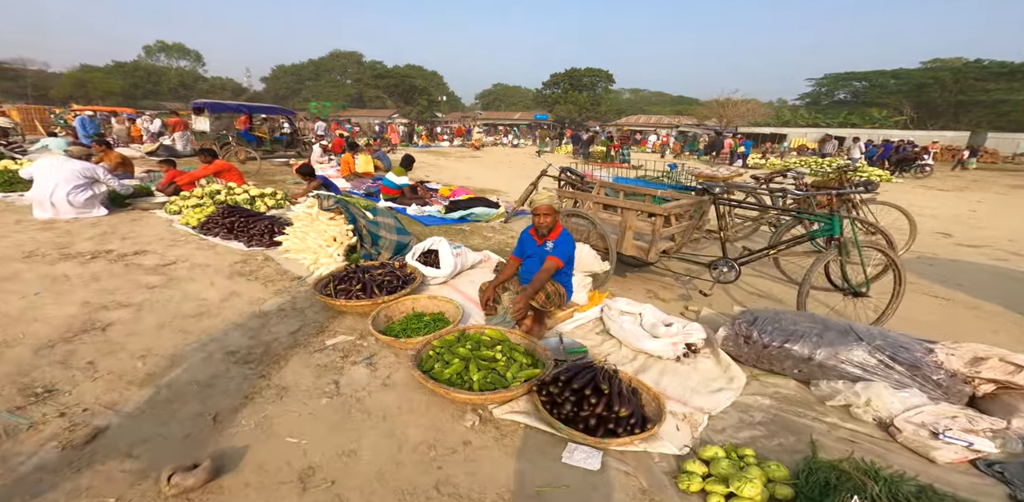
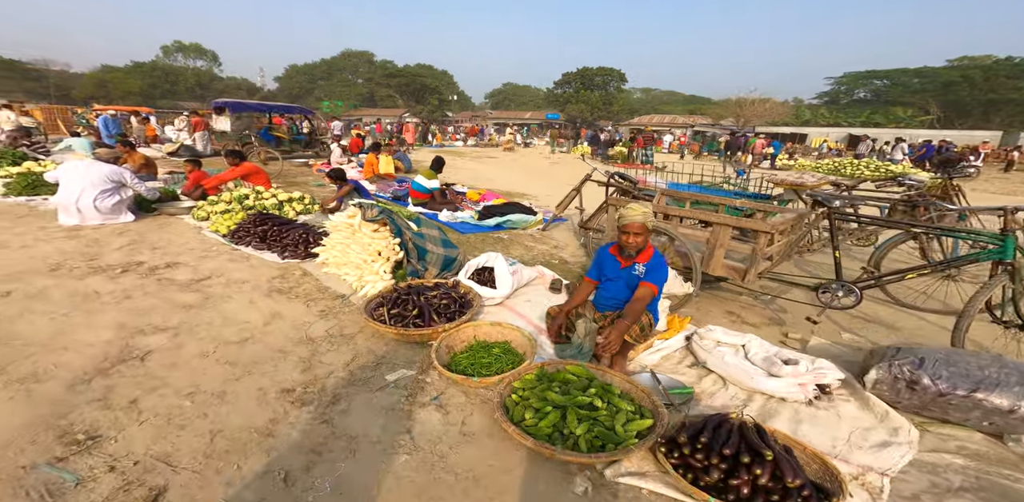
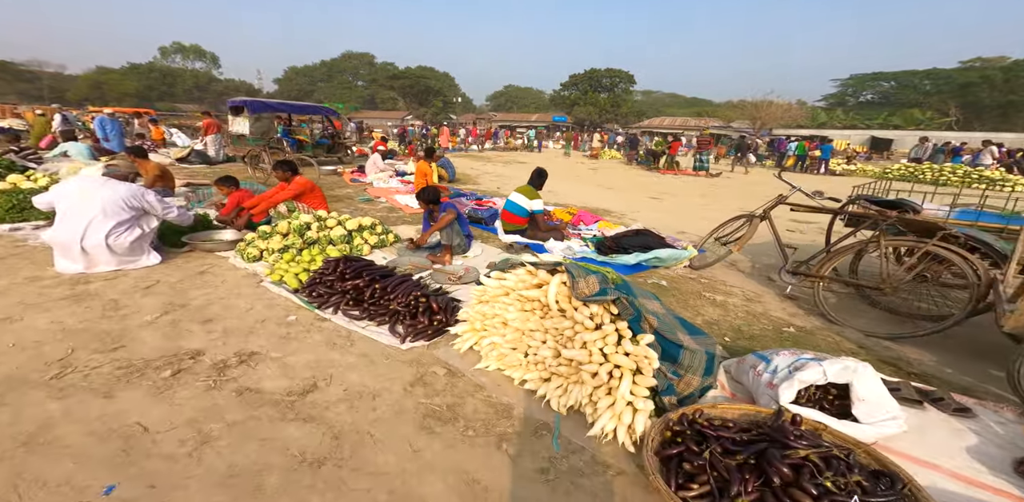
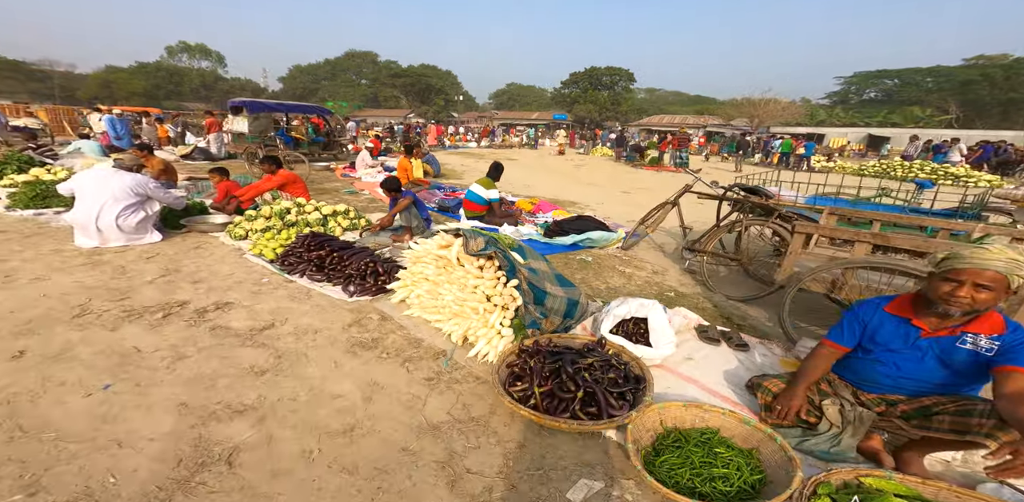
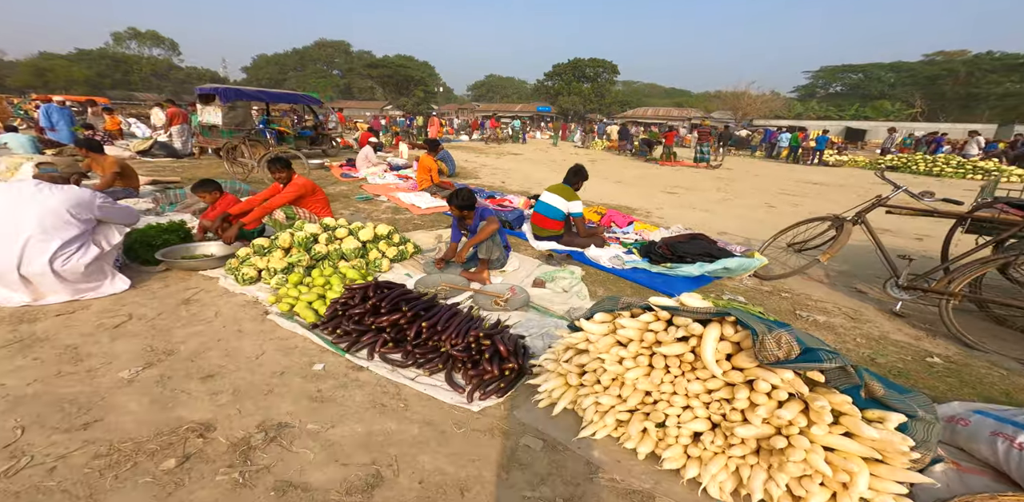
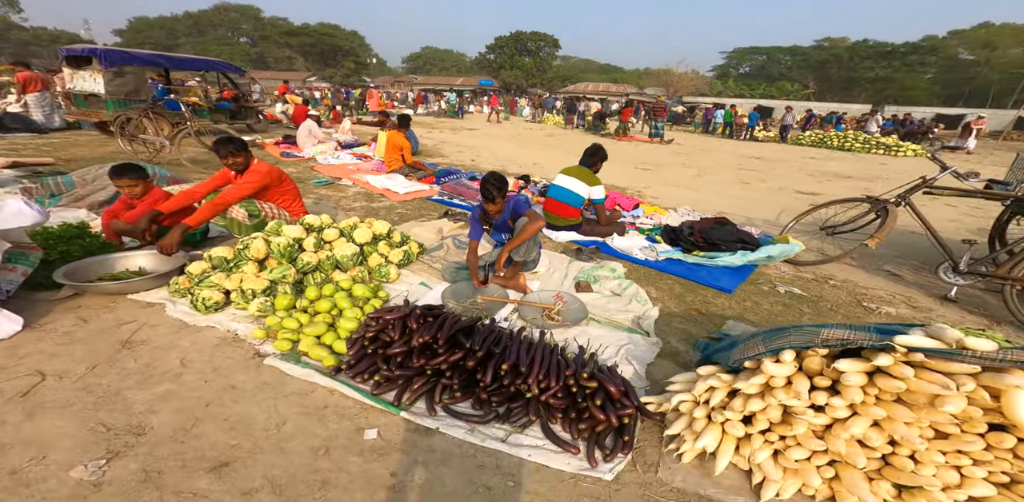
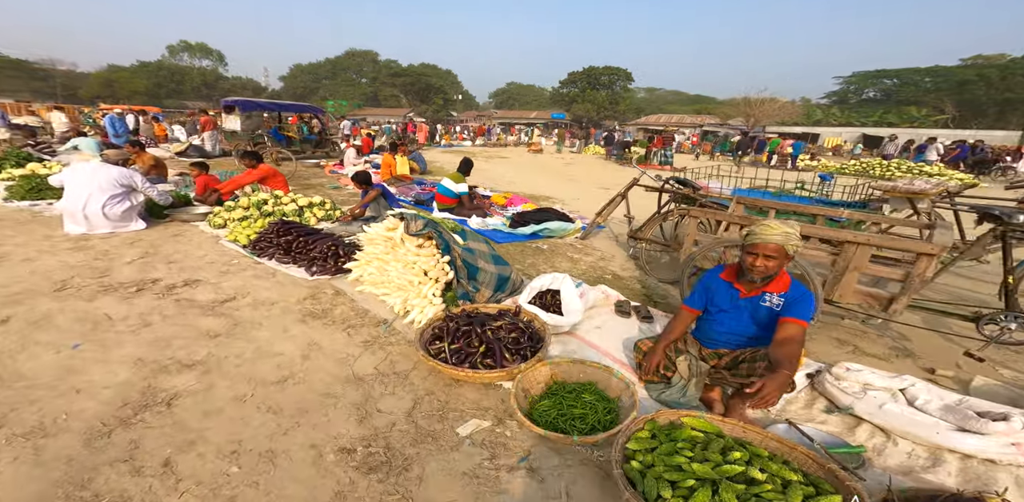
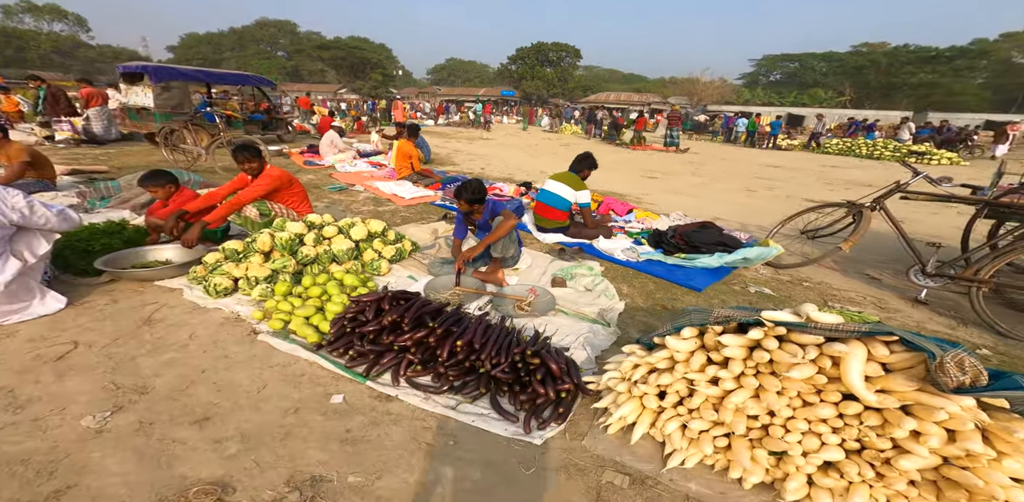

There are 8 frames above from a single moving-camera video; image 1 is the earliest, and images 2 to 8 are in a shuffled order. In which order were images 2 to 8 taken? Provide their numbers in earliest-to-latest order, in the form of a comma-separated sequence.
2, 7, 4, 3, 5, 8, 6
